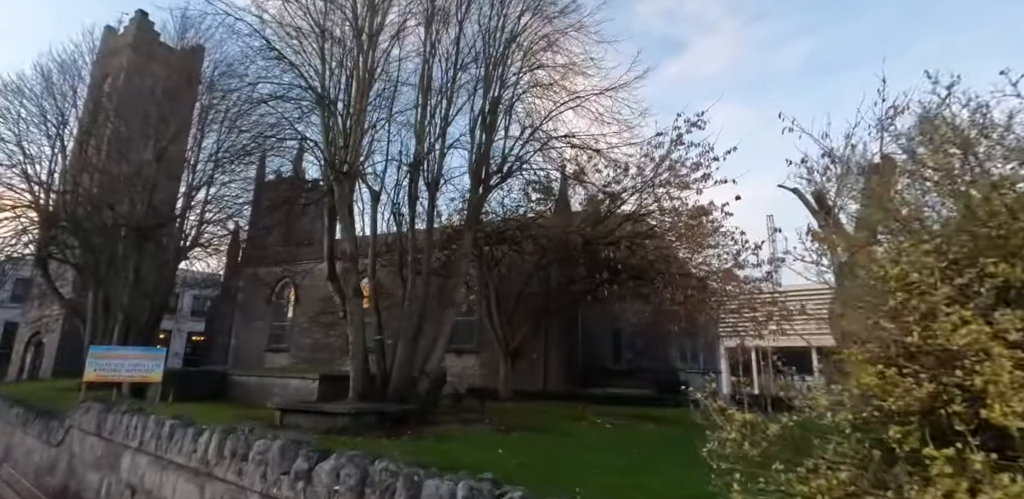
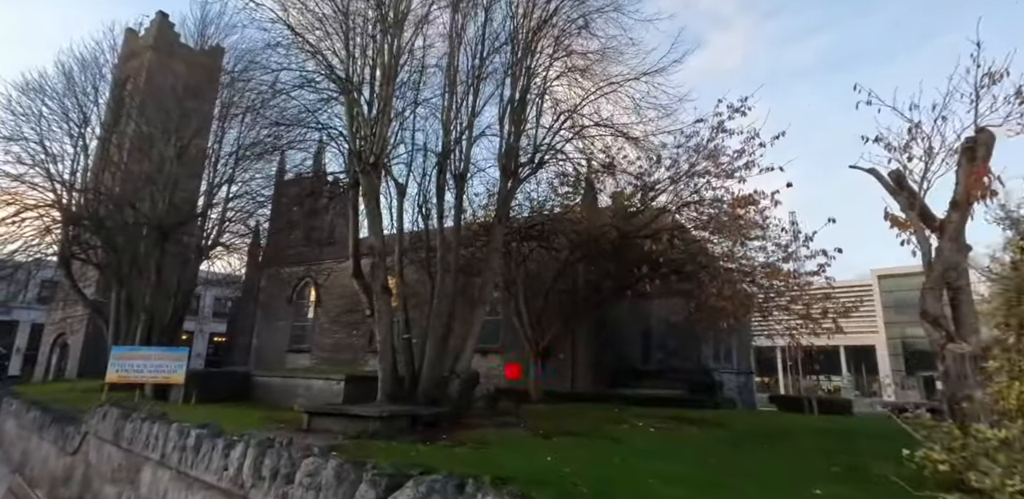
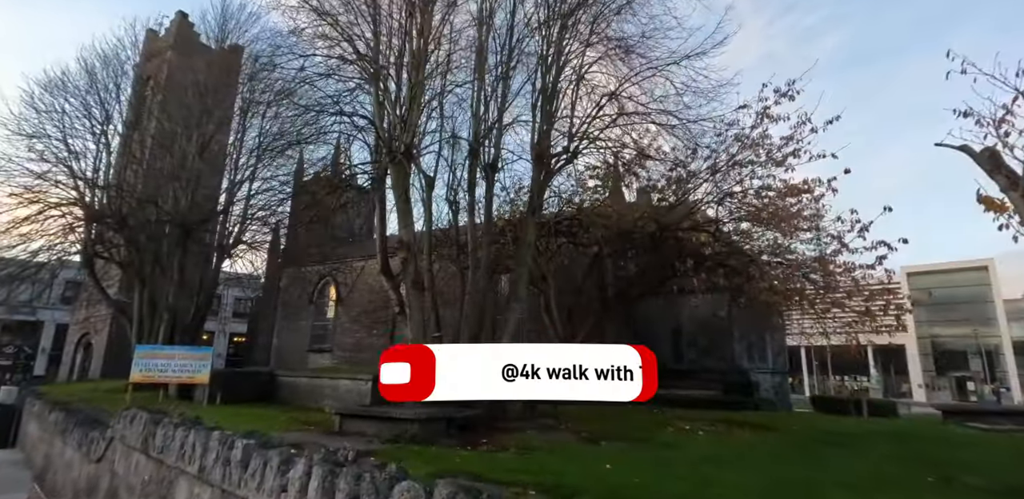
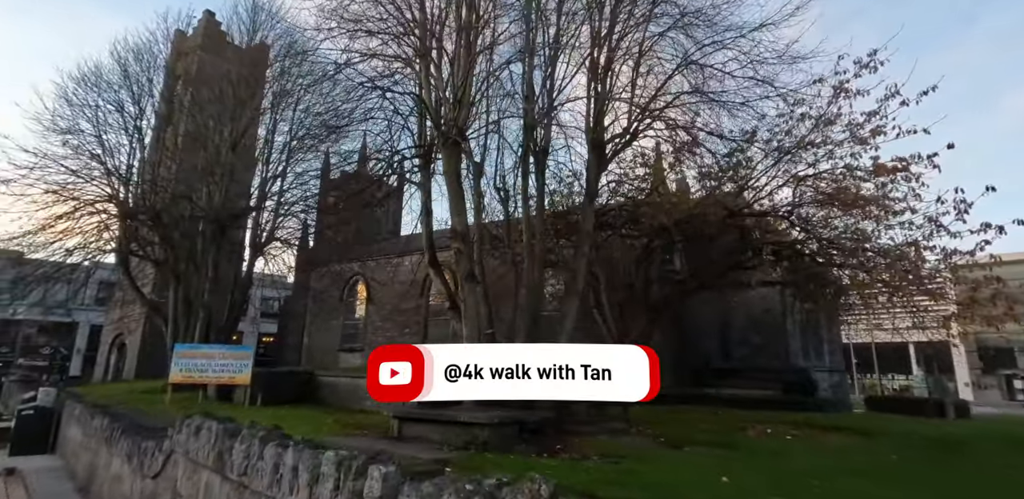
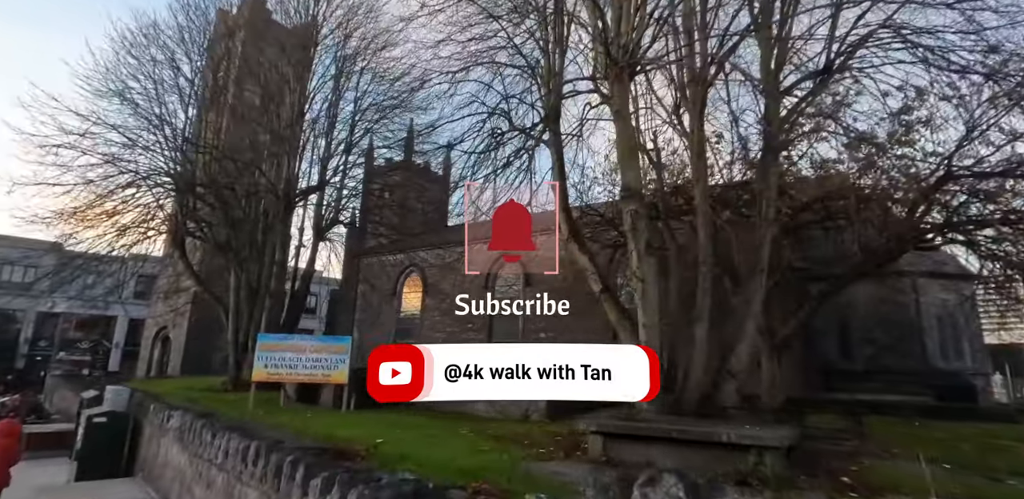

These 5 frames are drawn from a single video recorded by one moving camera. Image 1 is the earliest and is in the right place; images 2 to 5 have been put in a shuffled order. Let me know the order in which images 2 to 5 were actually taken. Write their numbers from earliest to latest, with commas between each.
2, 3, 4, 5
